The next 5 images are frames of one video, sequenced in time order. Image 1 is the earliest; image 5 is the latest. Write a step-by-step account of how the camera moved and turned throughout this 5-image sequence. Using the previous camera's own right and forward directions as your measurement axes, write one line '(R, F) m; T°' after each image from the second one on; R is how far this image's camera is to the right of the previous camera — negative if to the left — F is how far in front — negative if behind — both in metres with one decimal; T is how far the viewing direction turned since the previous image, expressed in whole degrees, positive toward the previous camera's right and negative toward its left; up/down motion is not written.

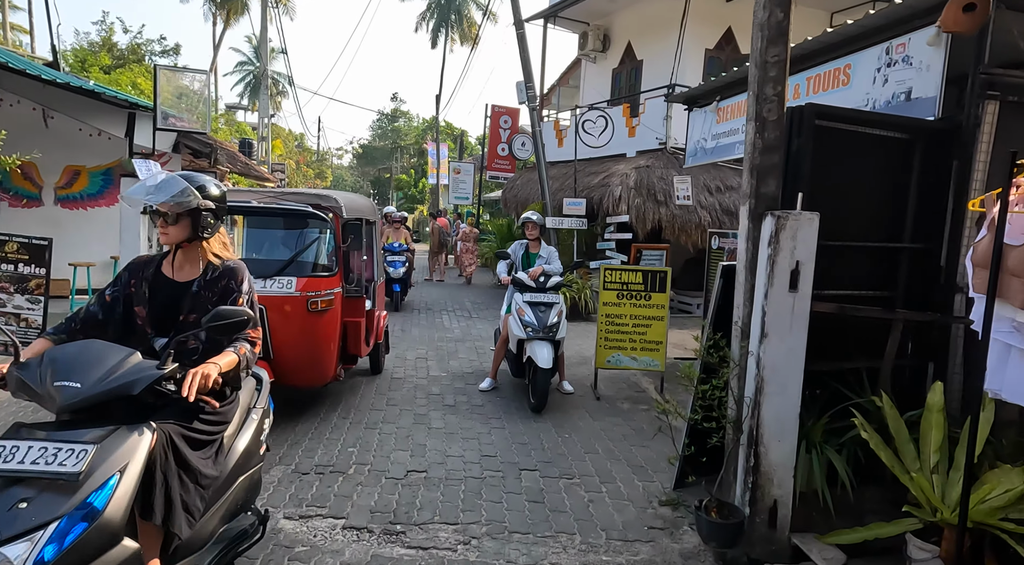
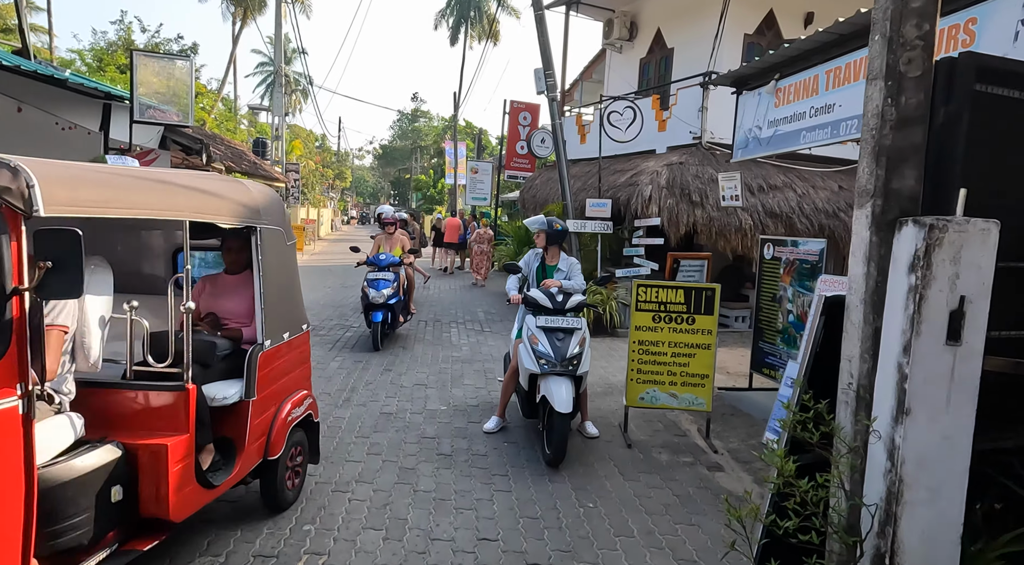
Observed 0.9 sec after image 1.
(+0.1, +1.1) m; -2°
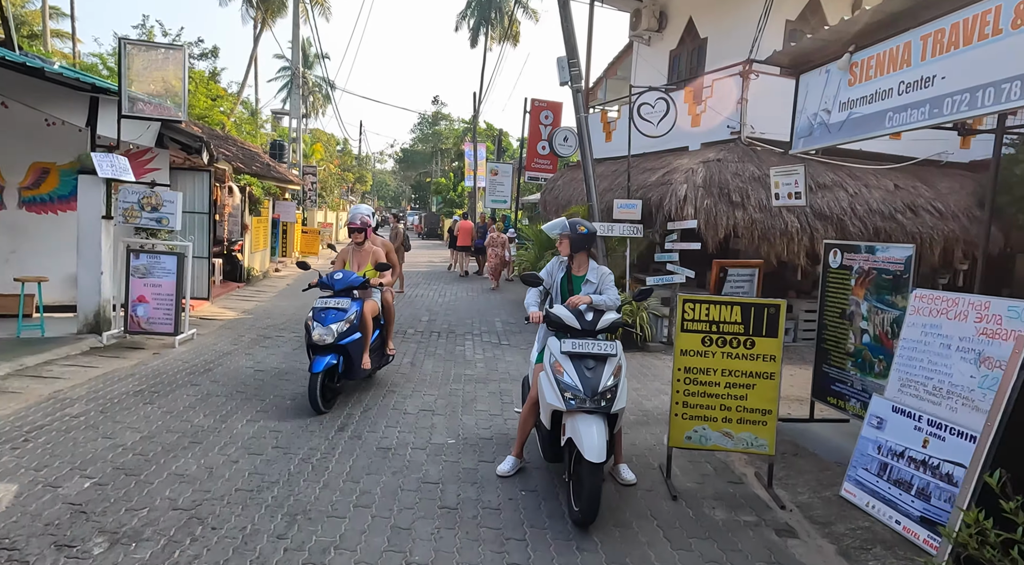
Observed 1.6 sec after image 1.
(0.0, +0.8) m; -2°
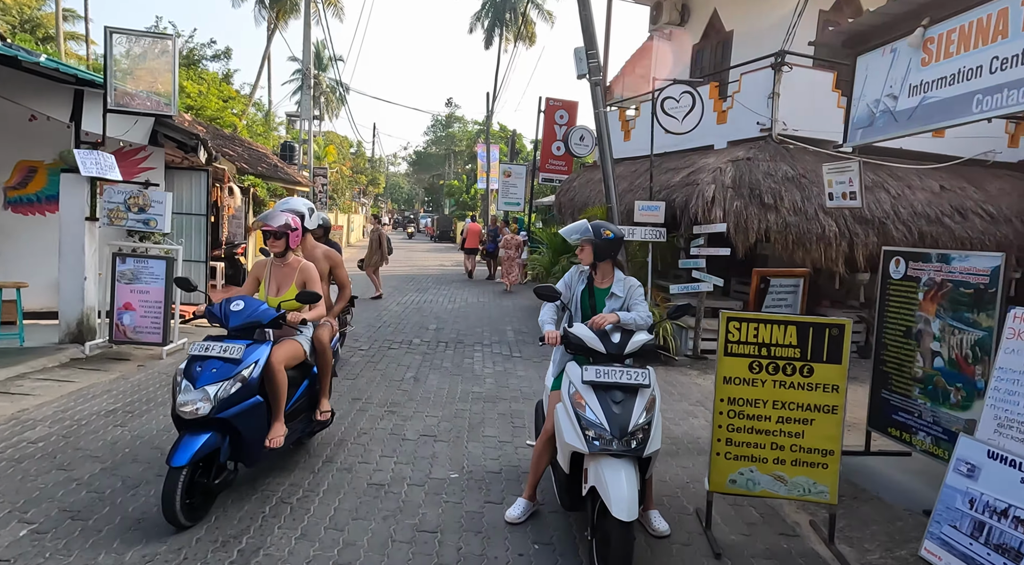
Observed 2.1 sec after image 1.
(0.0, +0.6) m; -1°
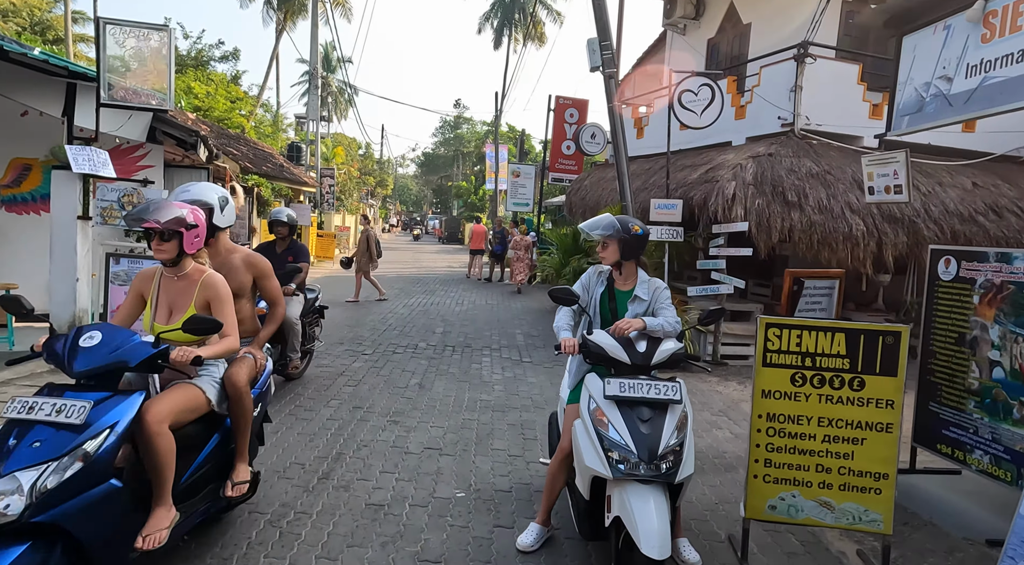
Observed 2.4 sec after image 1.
(0.0, +0.4) m; -1°
